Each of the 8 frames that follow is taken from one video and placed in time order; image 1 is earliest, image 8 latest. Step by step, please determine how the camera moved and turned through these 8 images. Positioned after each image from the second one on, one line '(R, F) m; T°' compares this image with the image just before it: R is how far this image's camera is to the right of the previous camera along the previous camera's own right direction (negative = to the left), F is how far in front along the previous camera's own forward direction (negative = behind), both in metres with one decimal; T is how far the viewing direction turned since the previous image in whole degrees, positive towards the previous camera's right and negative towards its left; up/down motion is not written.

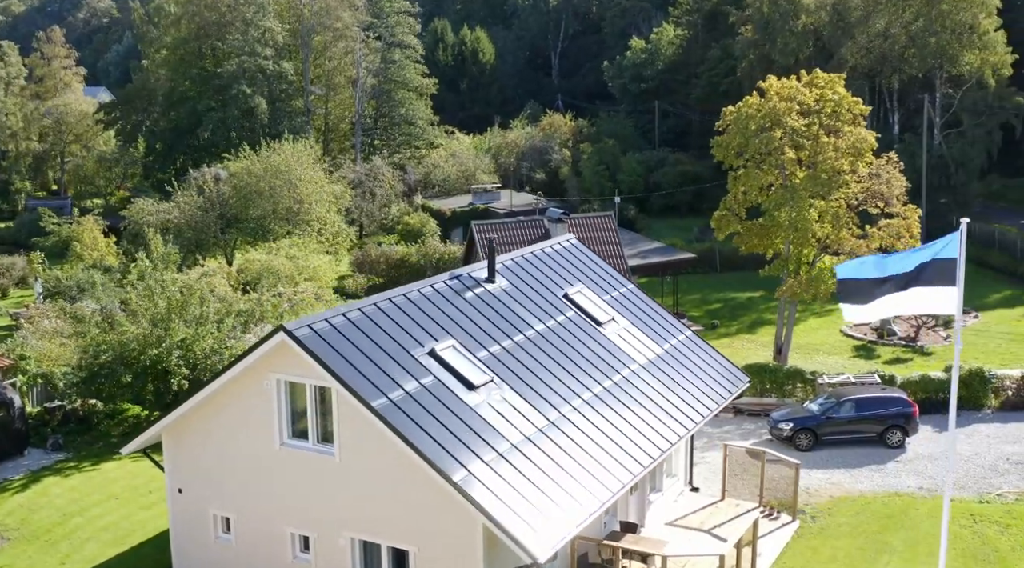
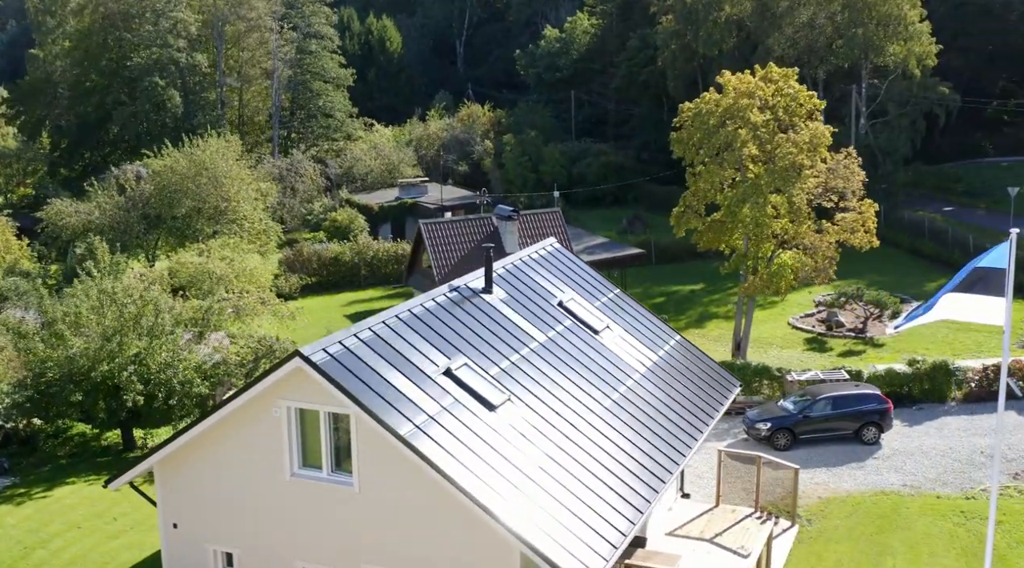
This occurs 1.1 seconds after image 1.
(-1.6, +0.9) m; +5°
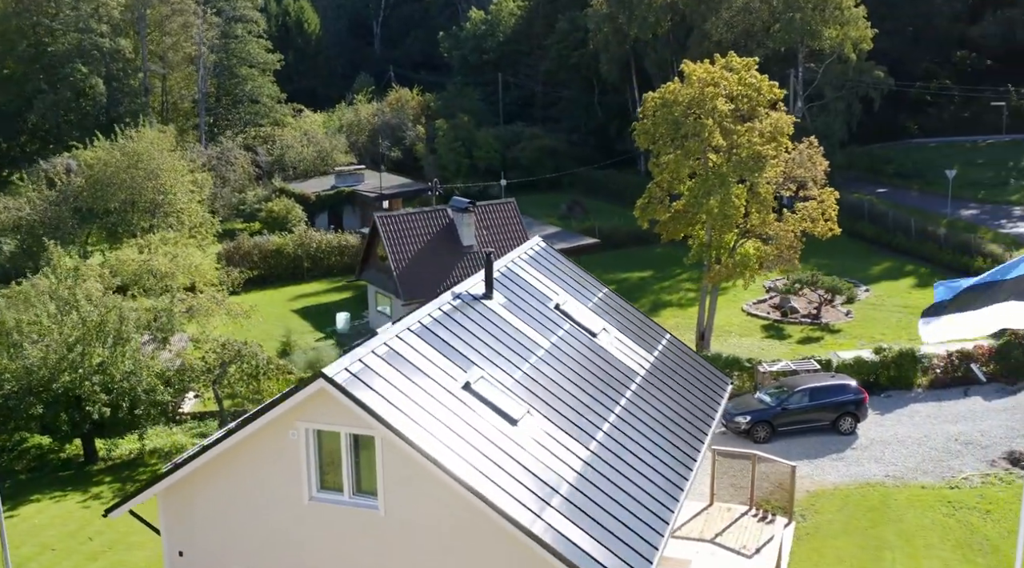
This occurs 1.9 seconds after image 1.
(-1.4, +0.5) m; +4°
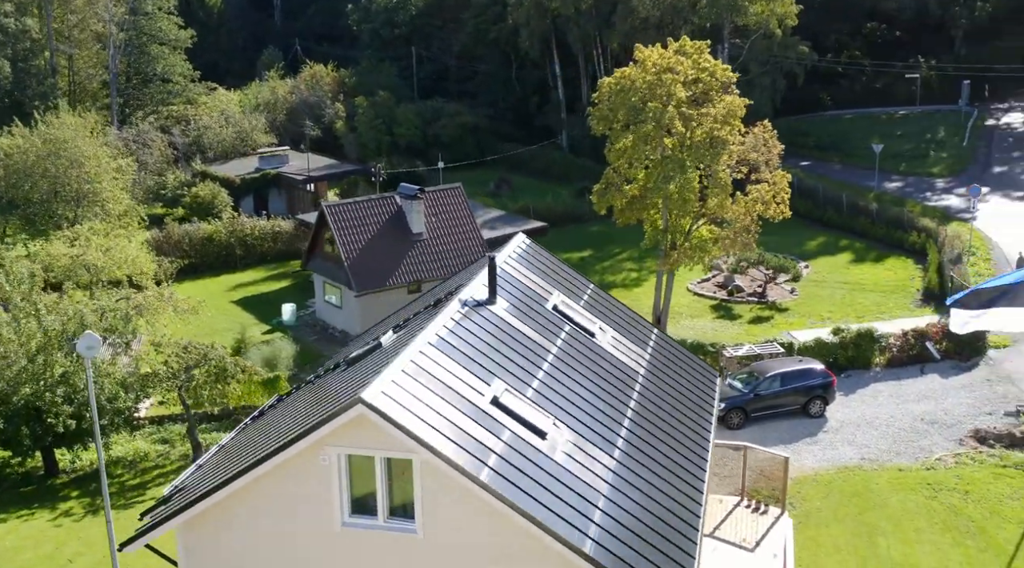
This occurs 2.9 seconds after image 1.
(-1.6, +0.4) m; +5°
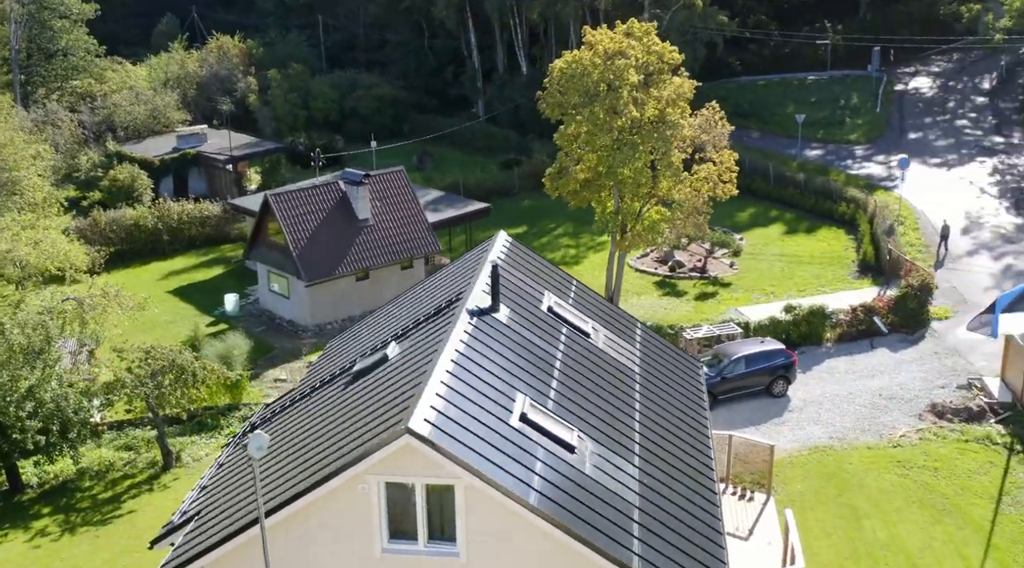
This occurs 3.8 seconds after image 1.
(-1.6, +0.1) m; +5°
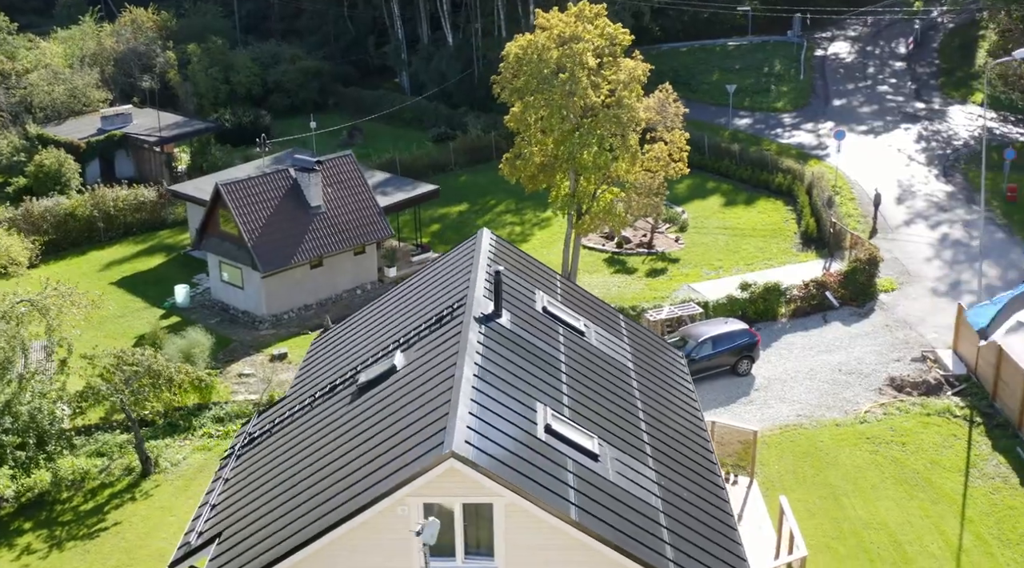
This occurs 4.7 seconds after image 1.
(-1.5, -0.1) m; +5°
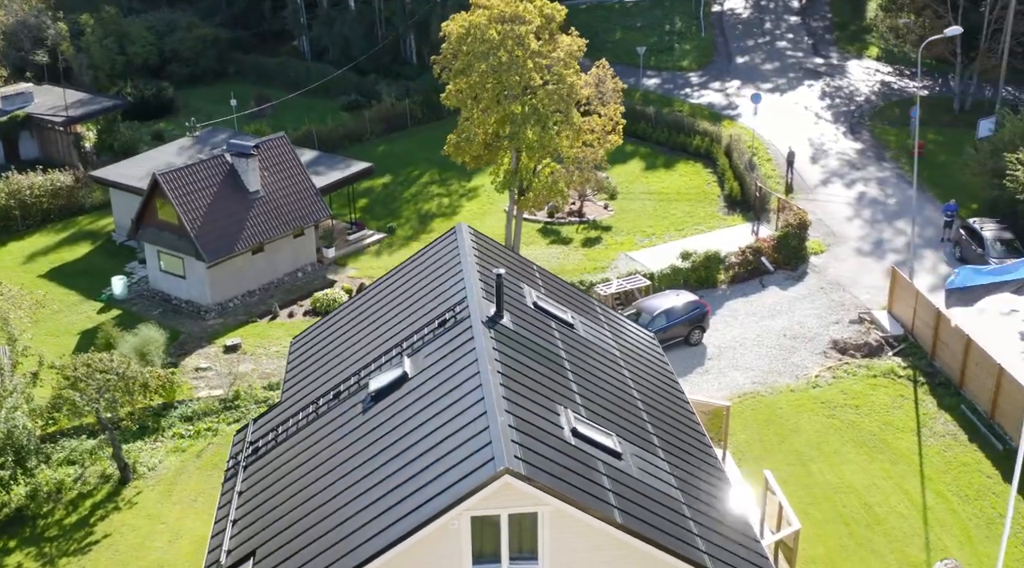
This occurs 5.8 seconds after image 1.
(-1.9, -0.4) m; +6°
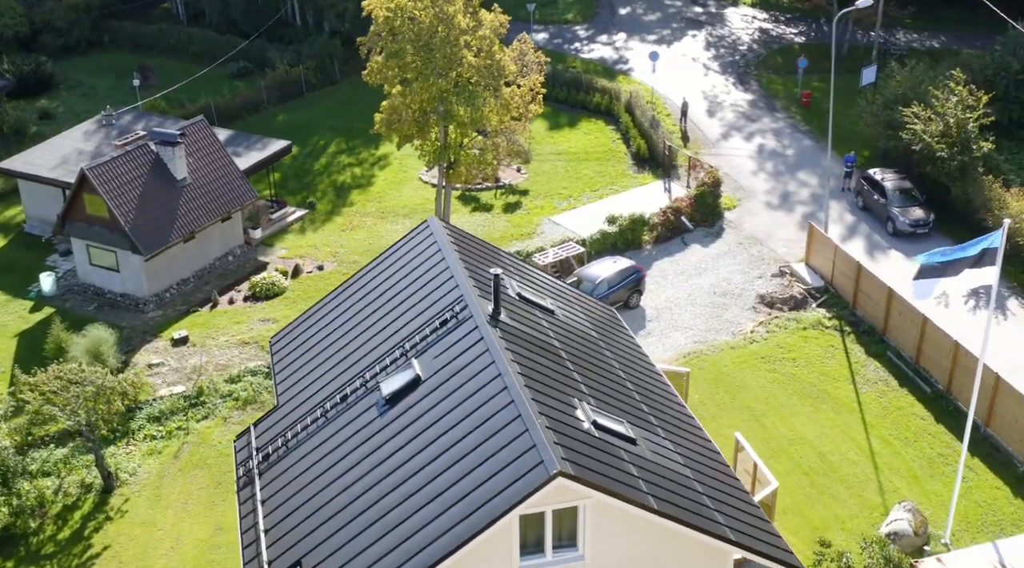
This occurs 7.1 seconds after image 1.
(-2.3, -1.0) m; +7°
